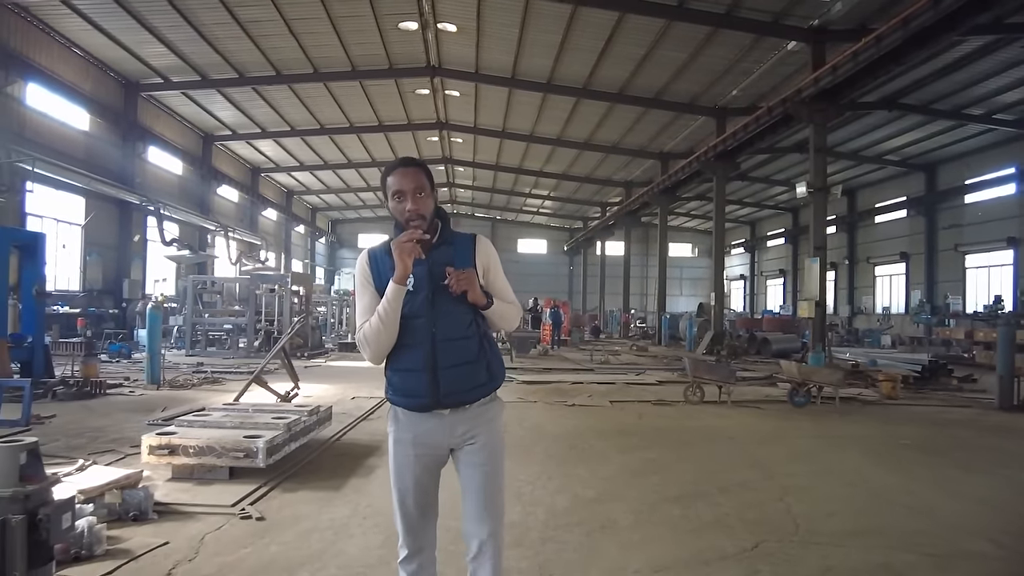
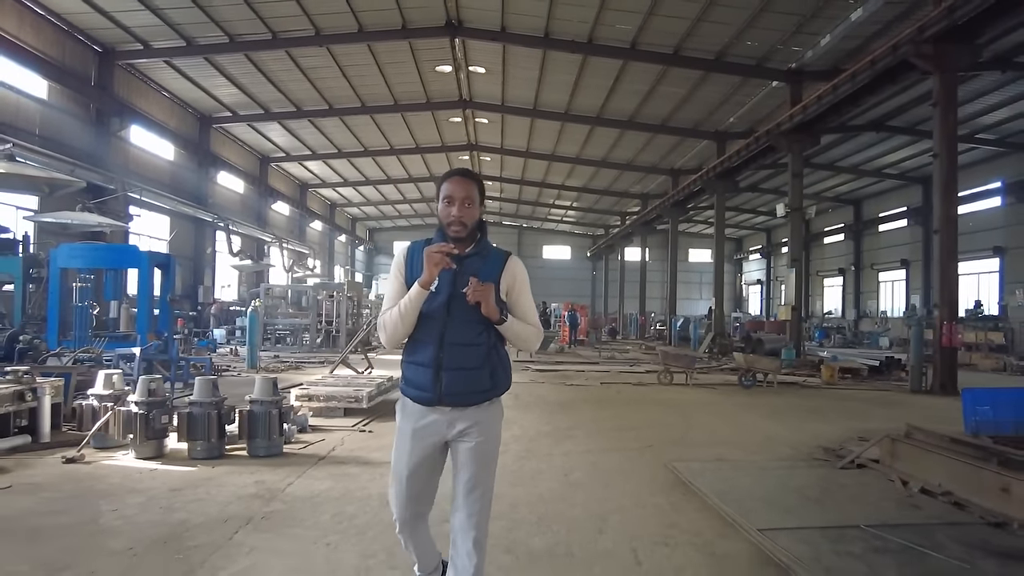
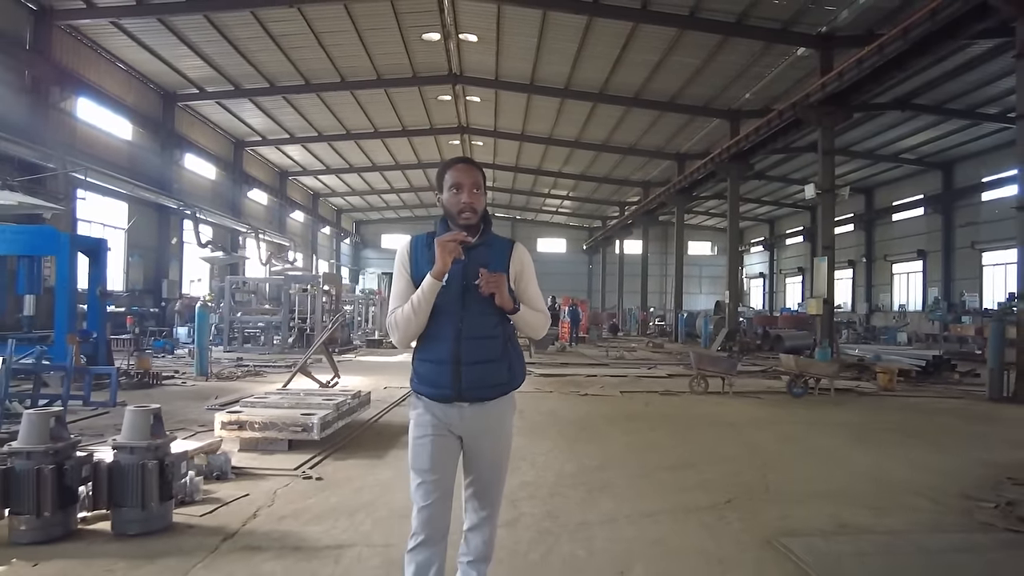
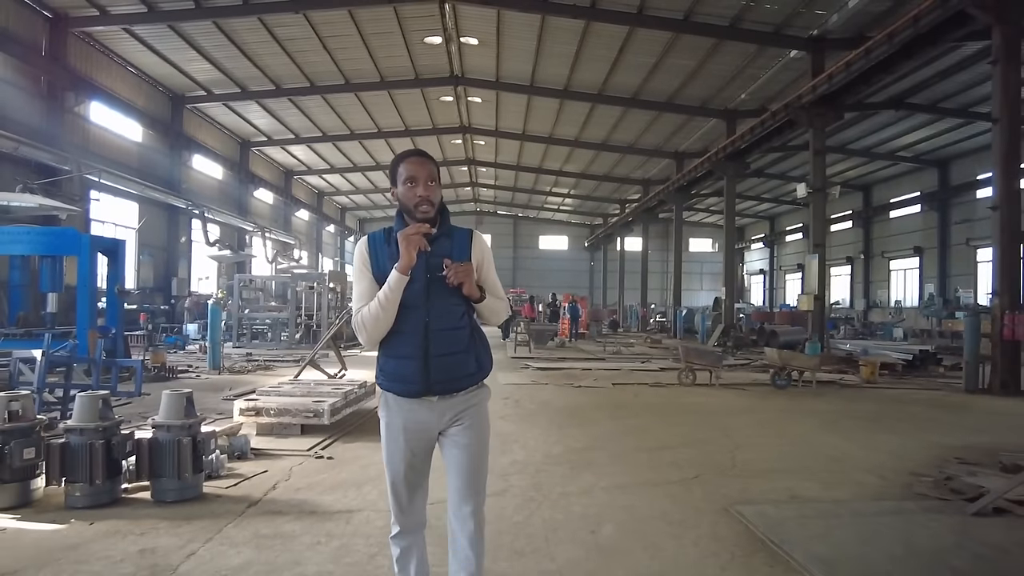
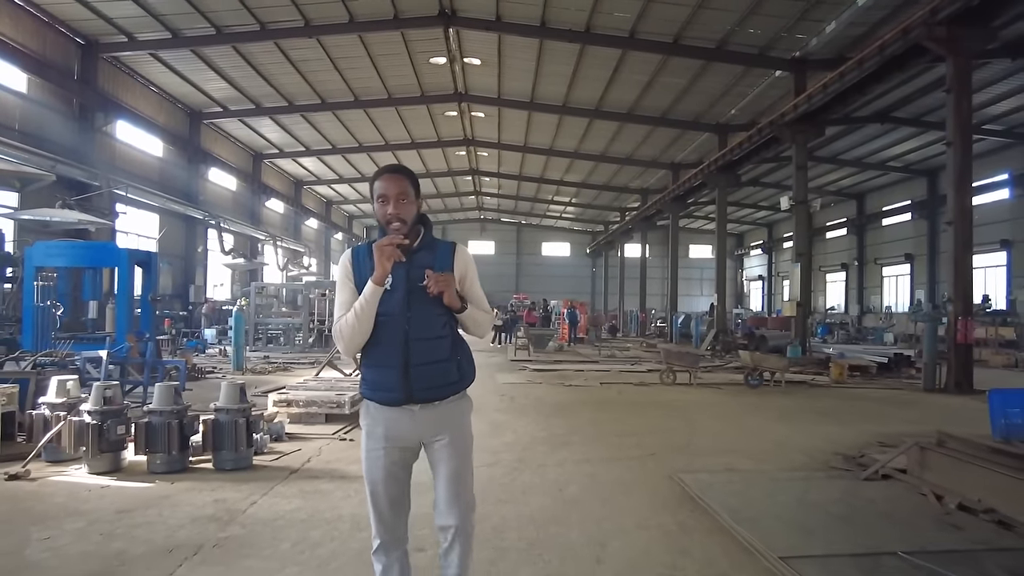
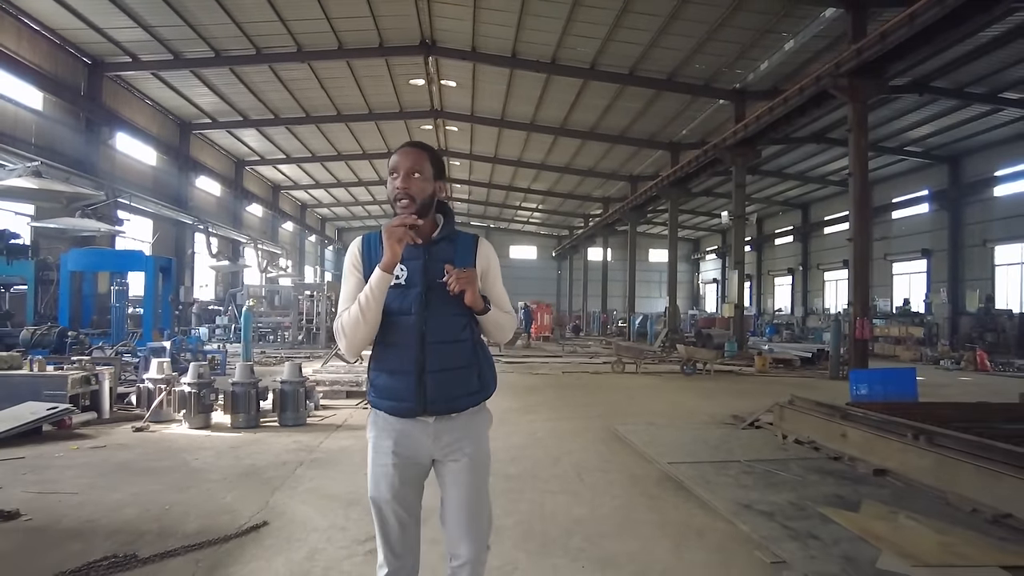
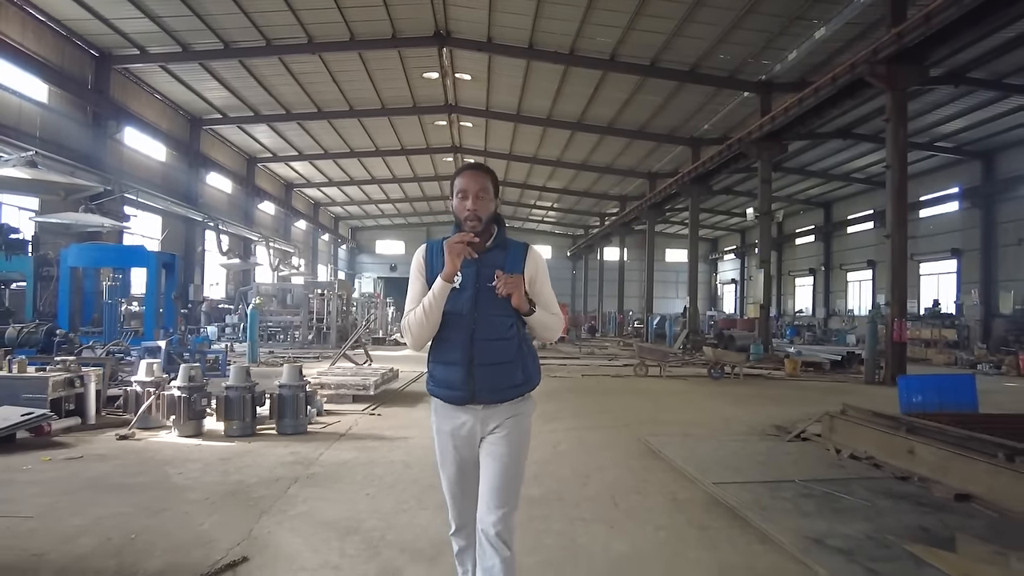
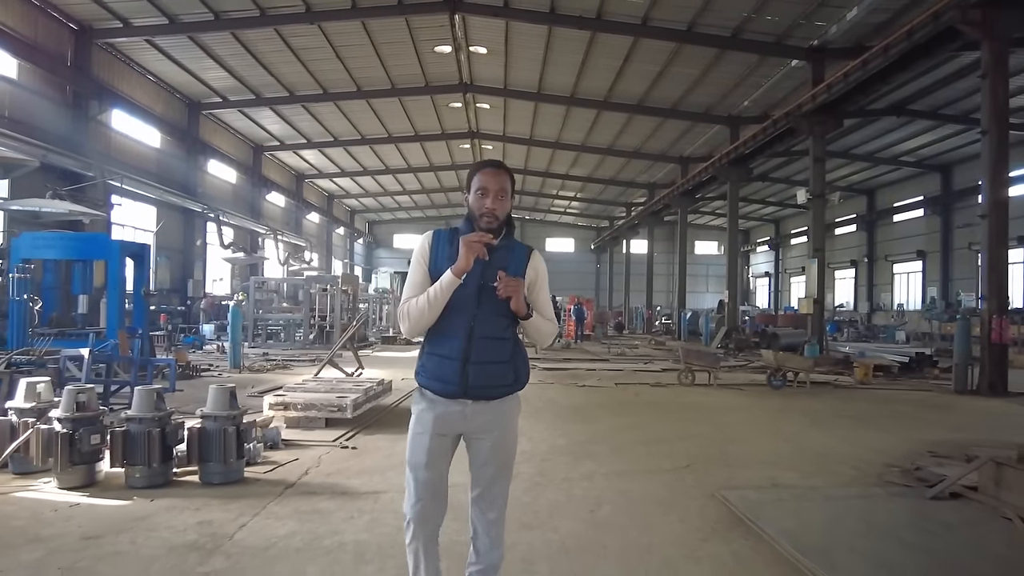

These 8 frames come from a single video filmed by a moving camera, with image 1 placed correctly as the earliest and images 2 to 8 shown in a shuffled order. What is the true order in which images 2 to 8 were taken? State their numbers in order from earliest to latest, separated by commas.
3, 4, 8, 5, 2, 7, 6
